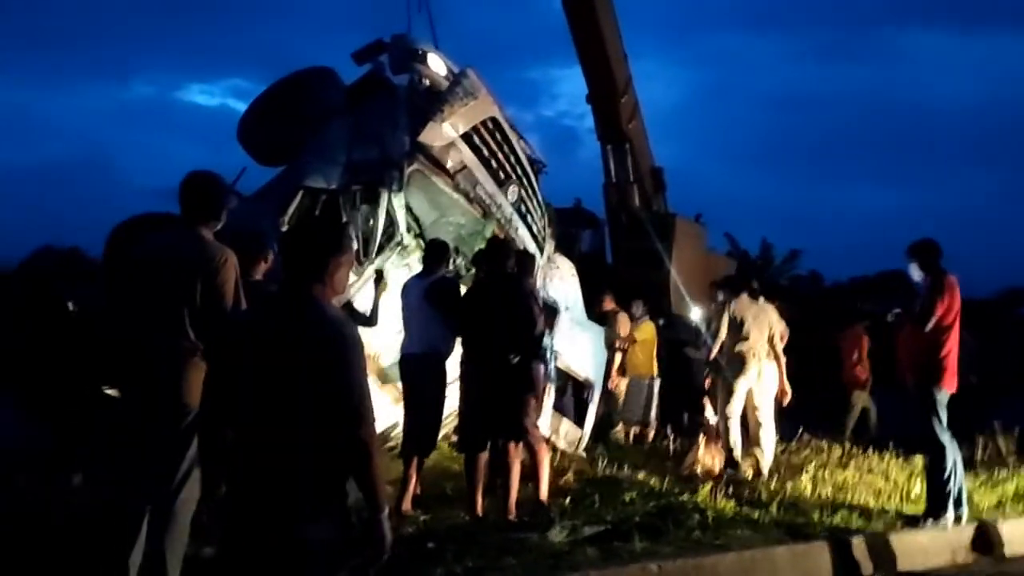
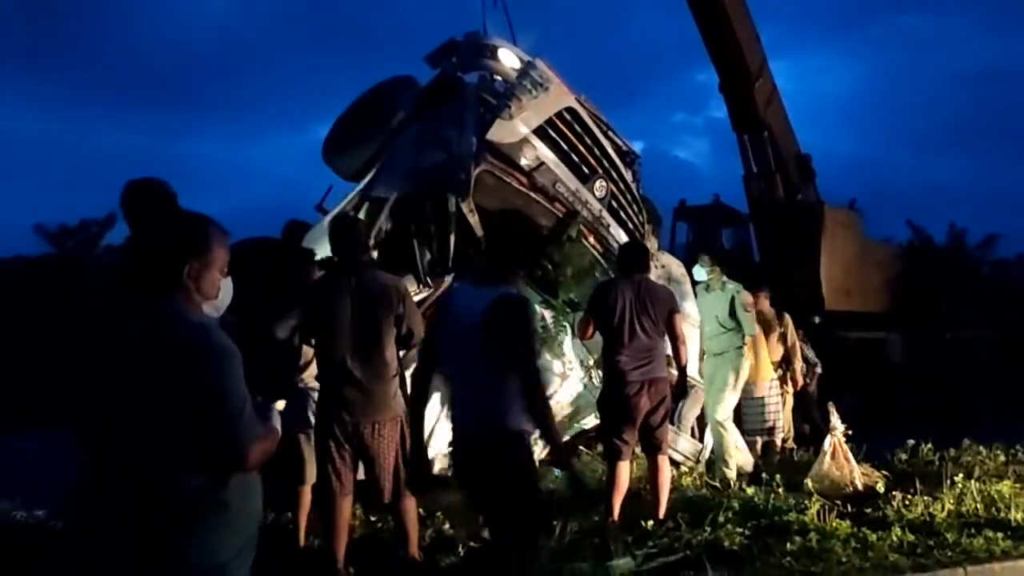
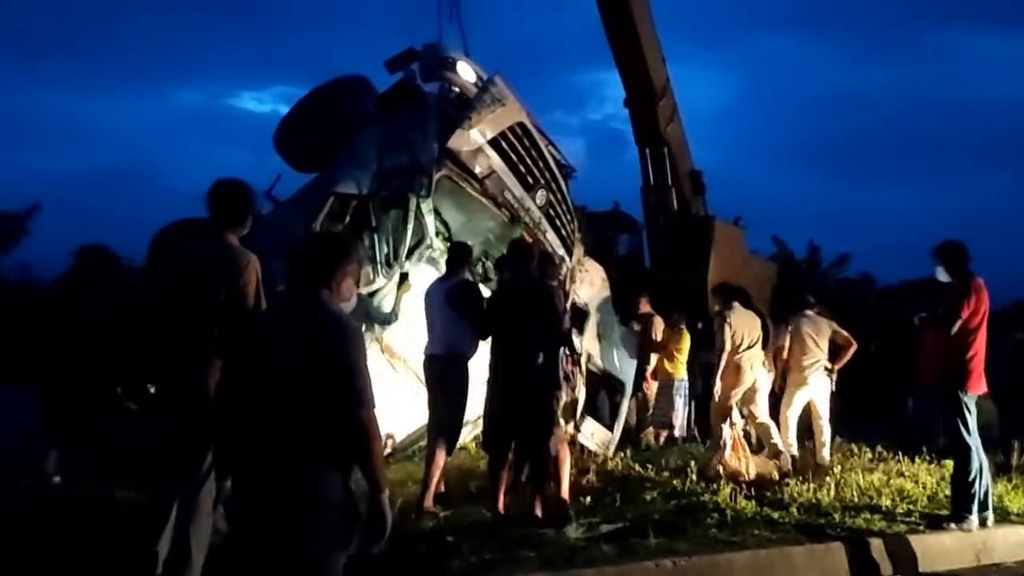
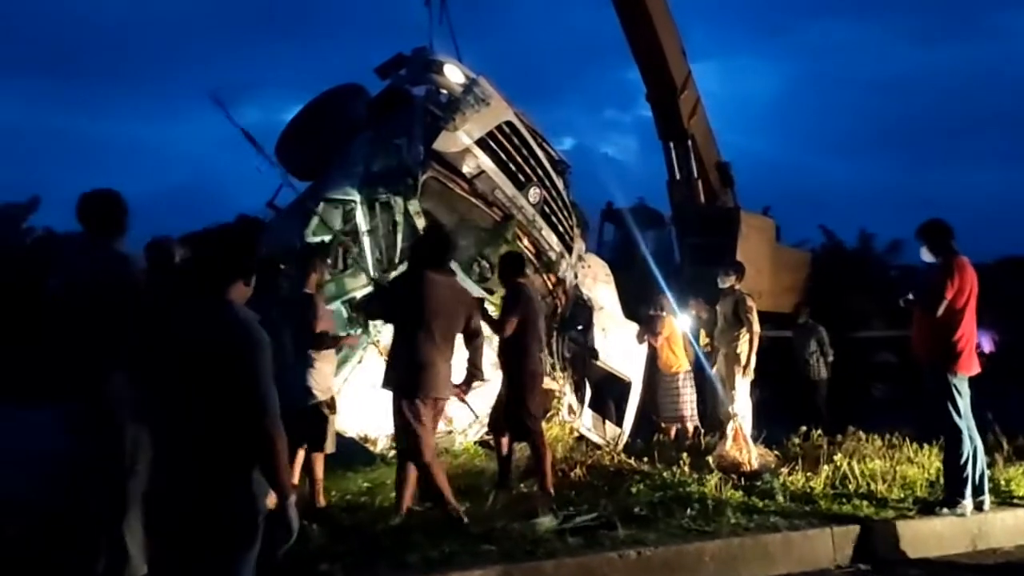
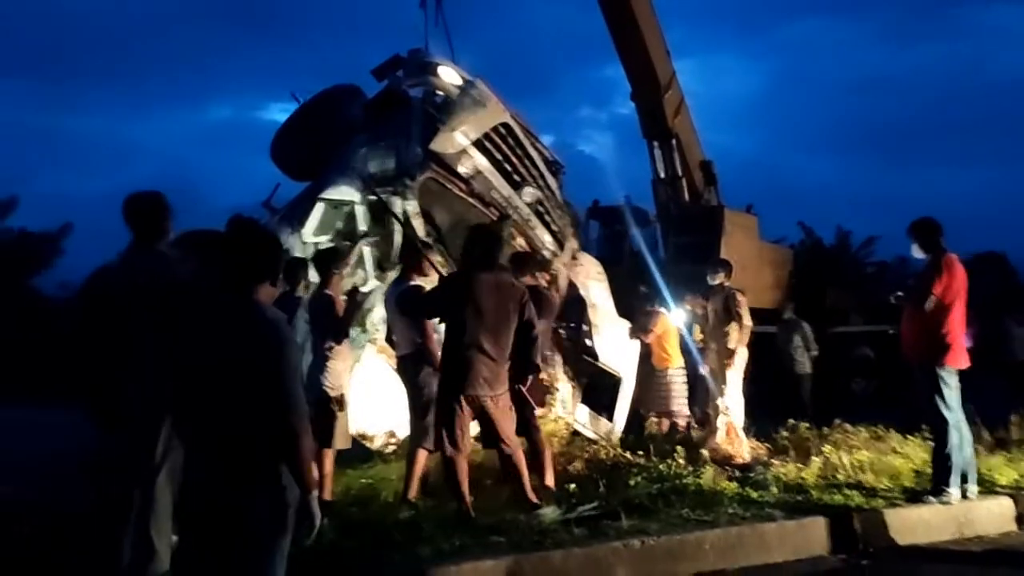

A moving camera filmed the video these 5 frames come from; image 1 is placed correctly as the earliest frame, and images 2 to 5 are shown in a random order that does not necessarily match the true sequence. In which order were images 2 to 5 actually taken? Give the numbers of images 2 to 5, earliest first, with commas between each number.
3, 5, 4, 2
